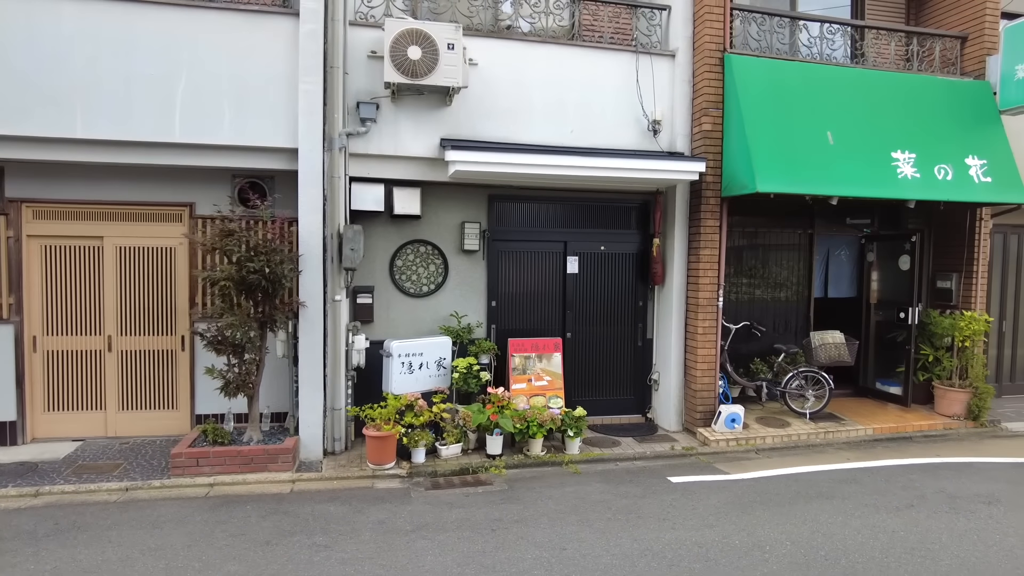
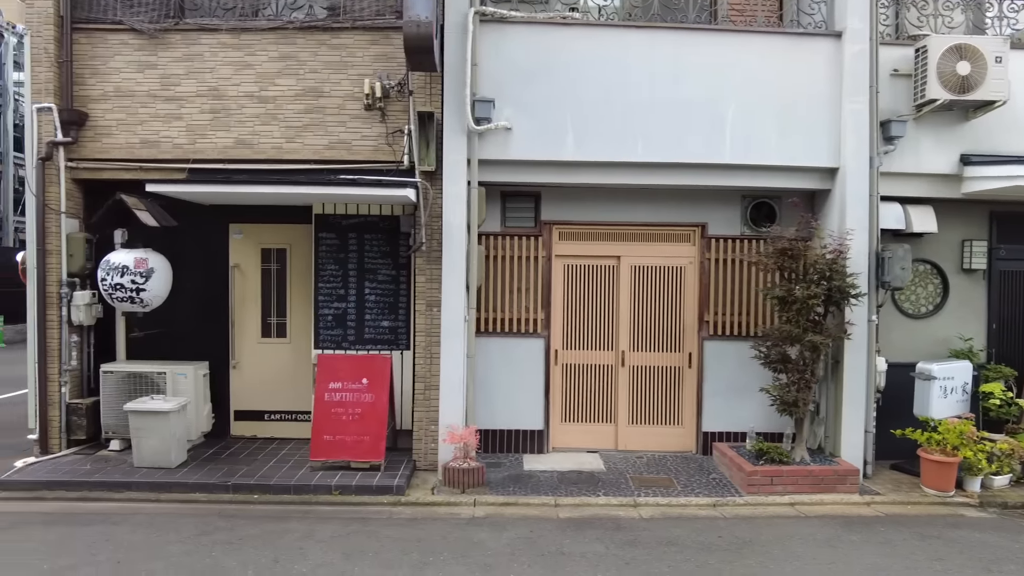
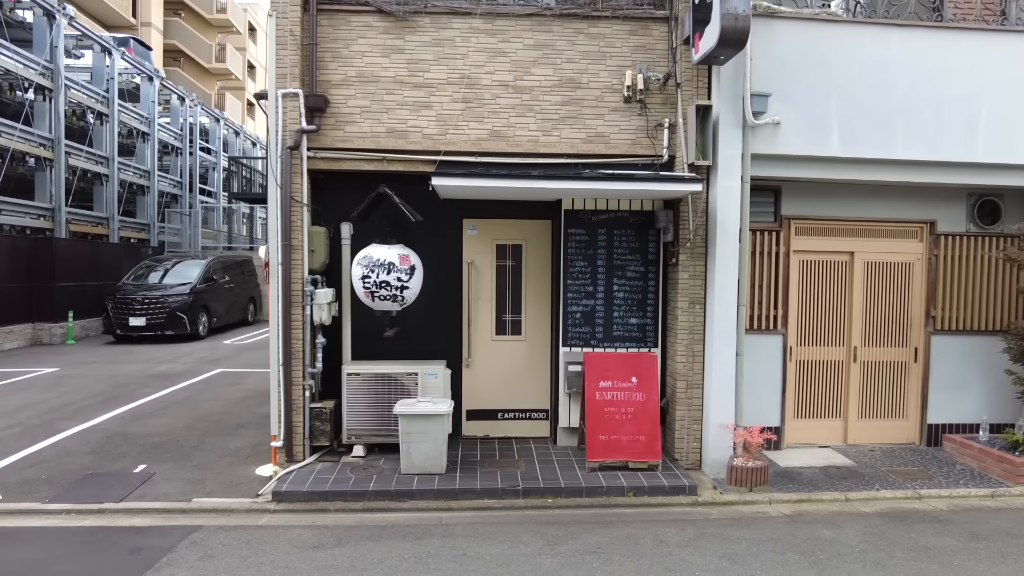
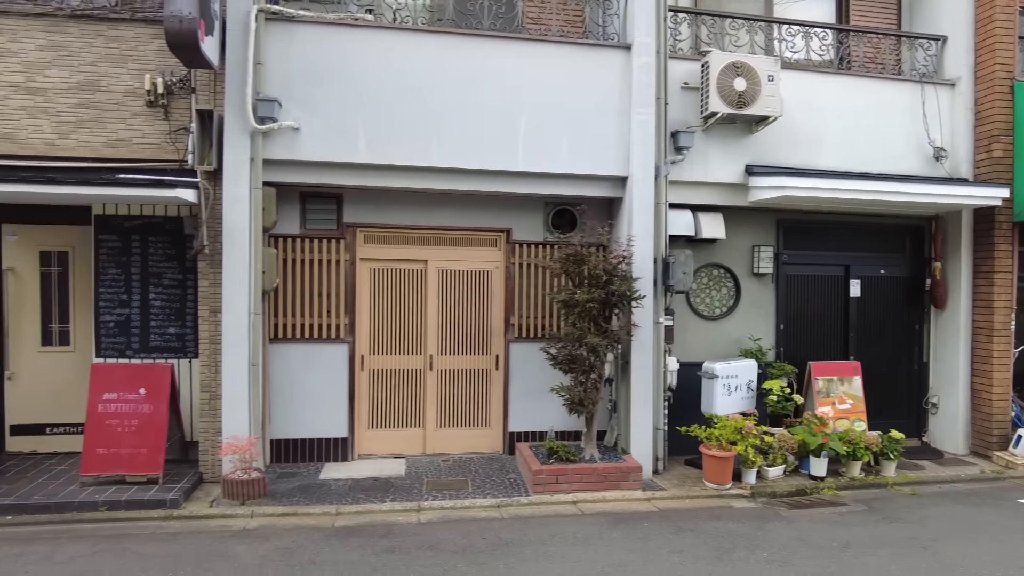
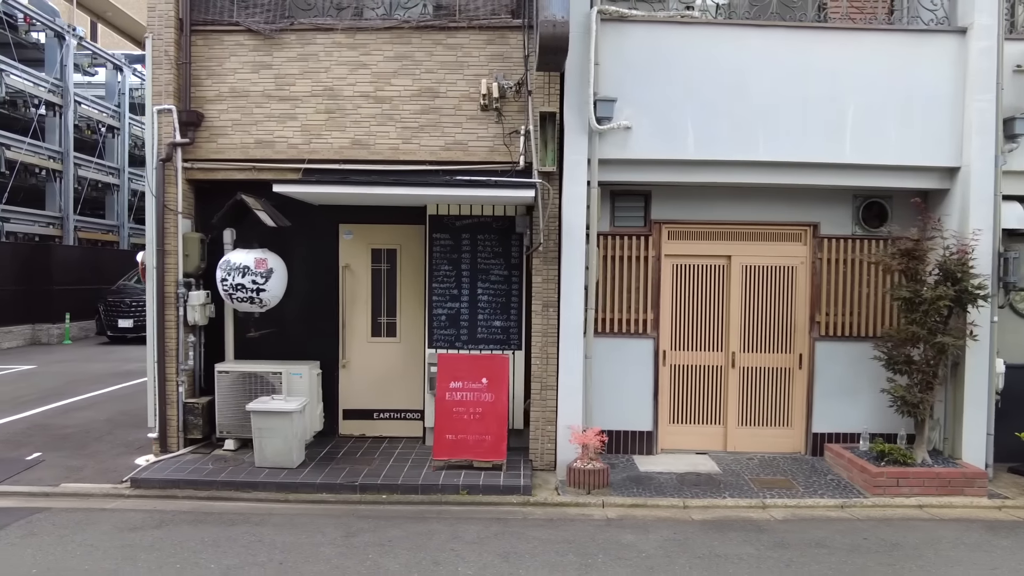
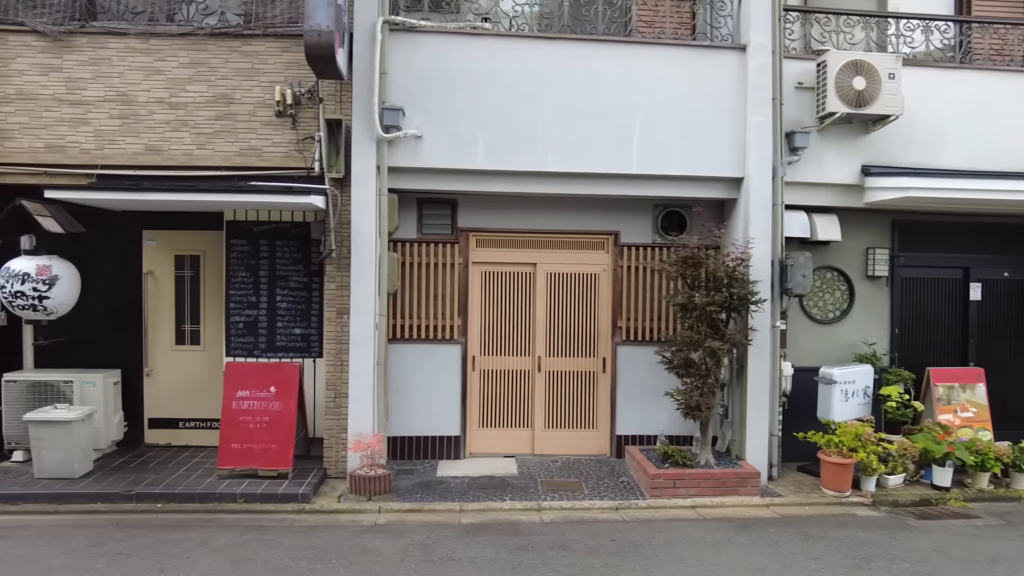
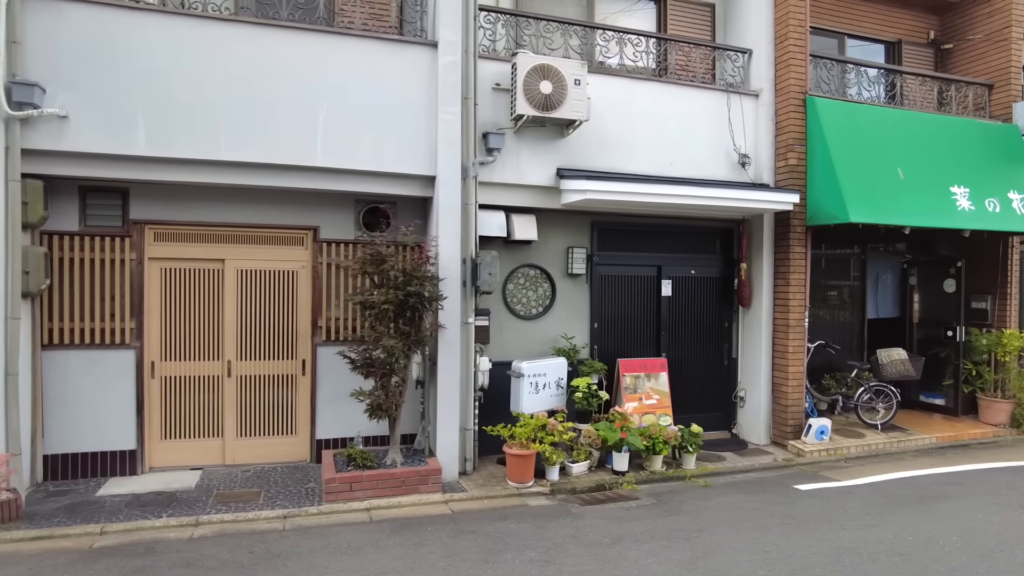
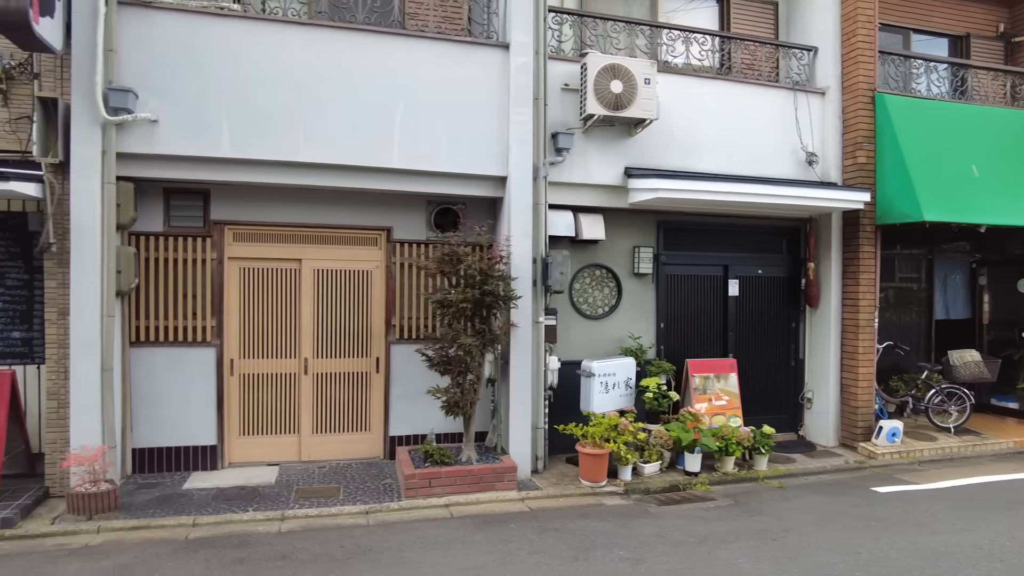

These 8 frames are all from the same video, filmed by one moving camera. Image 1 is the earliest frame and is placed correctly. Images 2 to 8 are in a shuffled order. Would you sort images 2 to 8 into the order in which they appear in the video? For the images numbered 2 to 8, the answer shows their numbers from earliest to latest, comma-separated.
7, 8, 4, 6, 2, 5, 3
